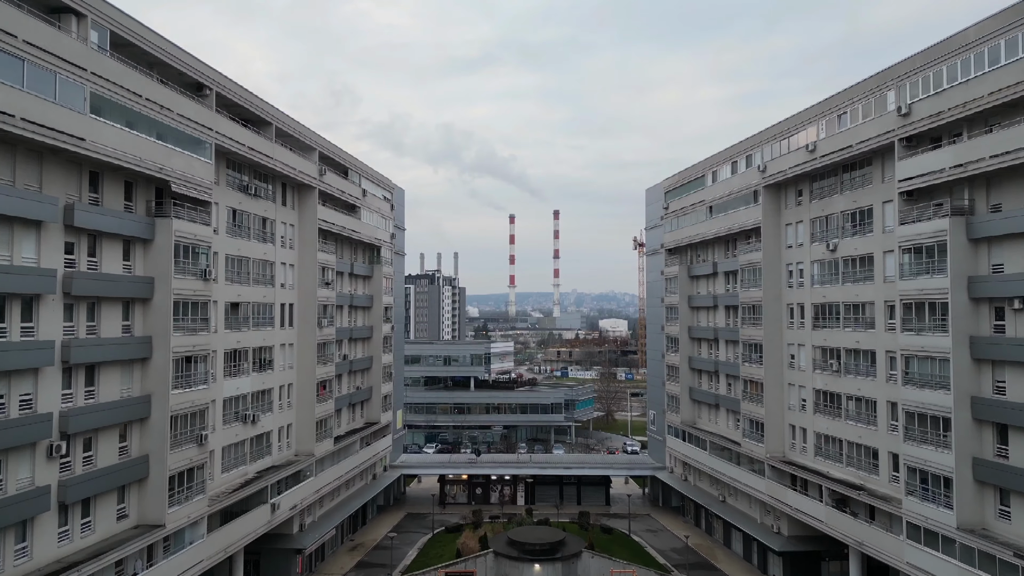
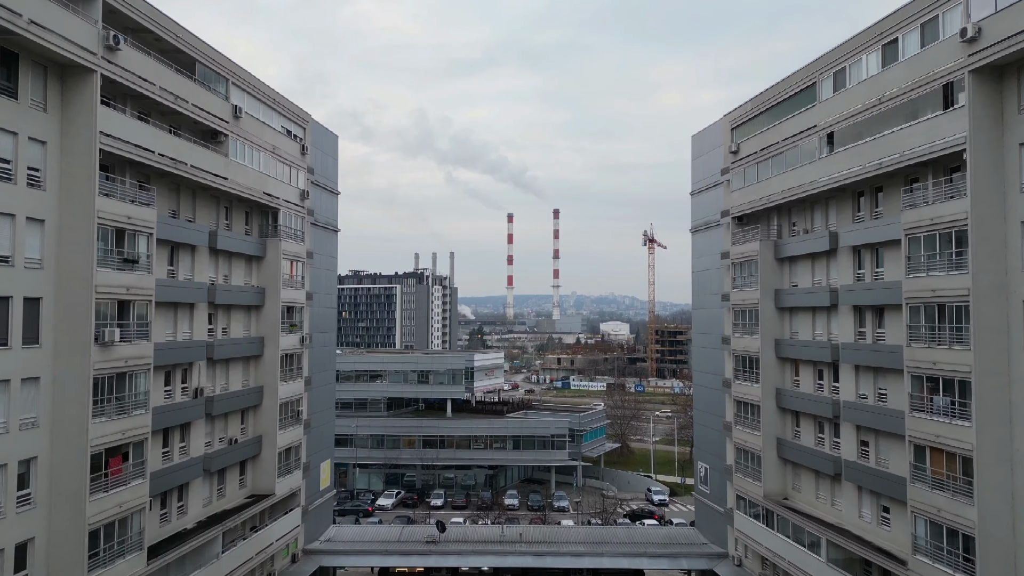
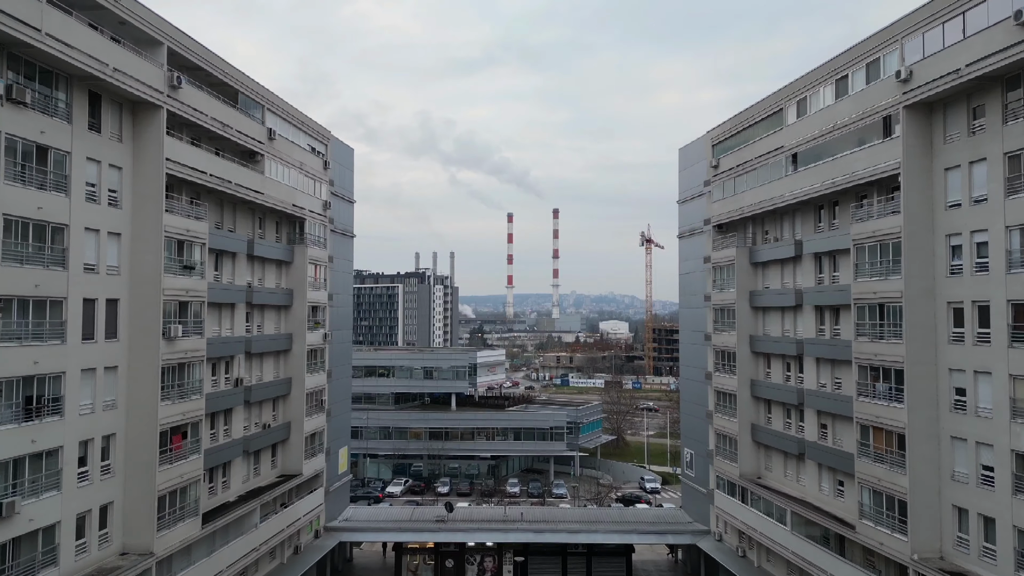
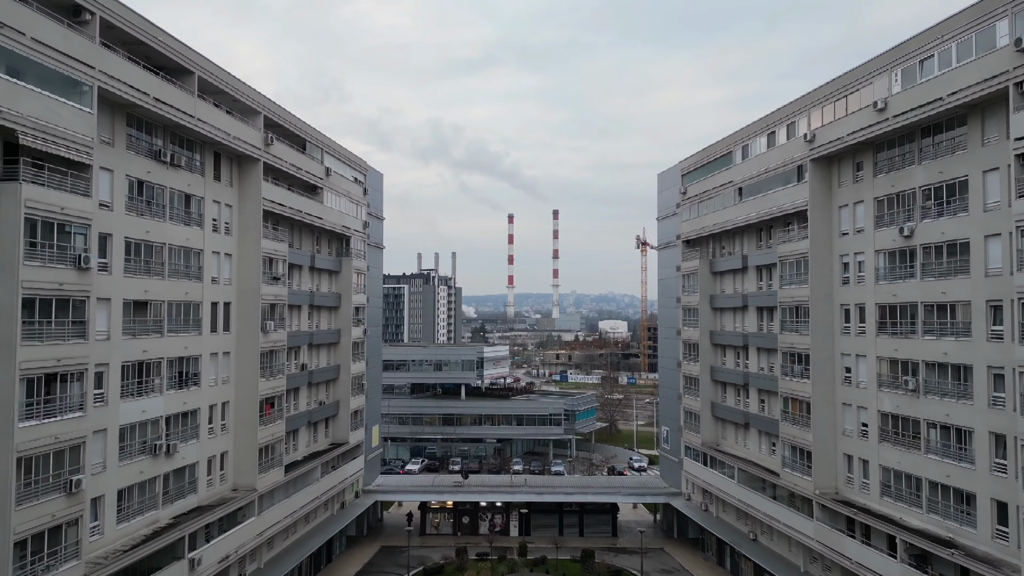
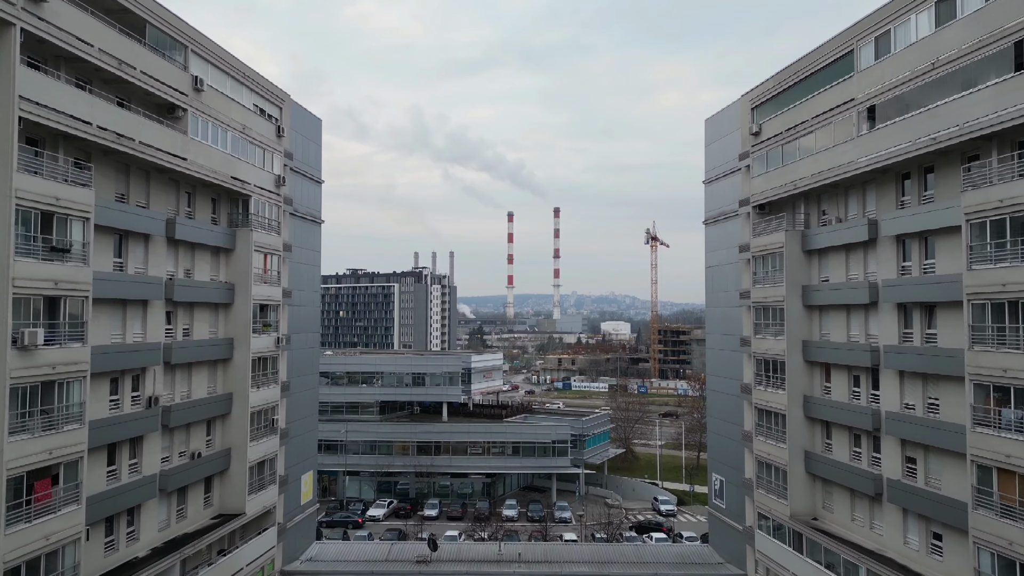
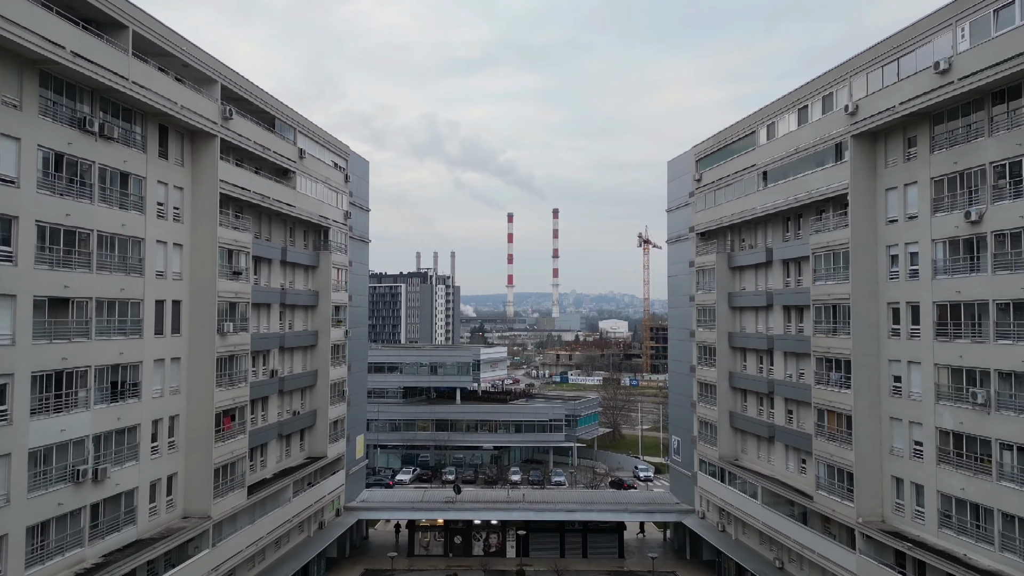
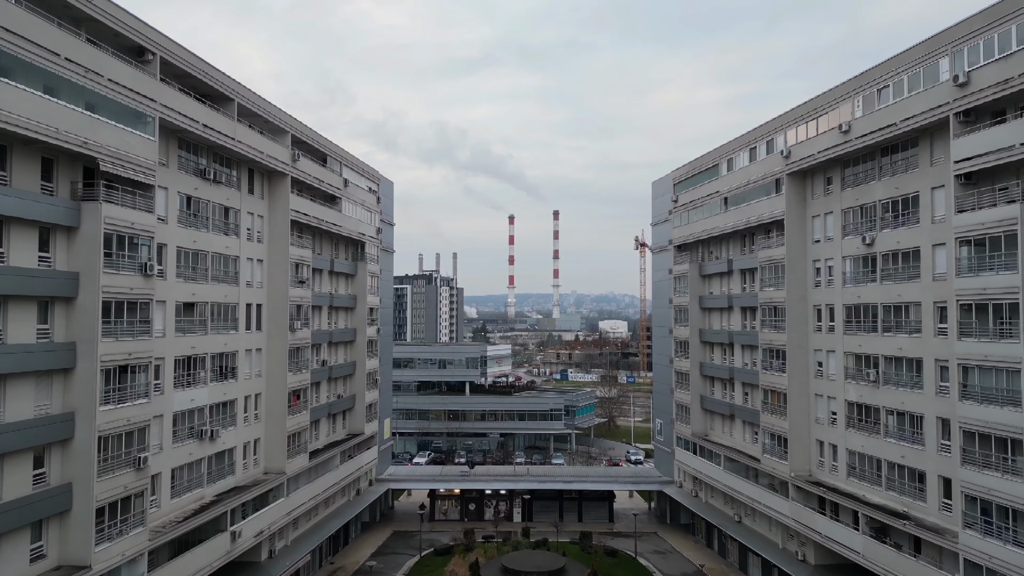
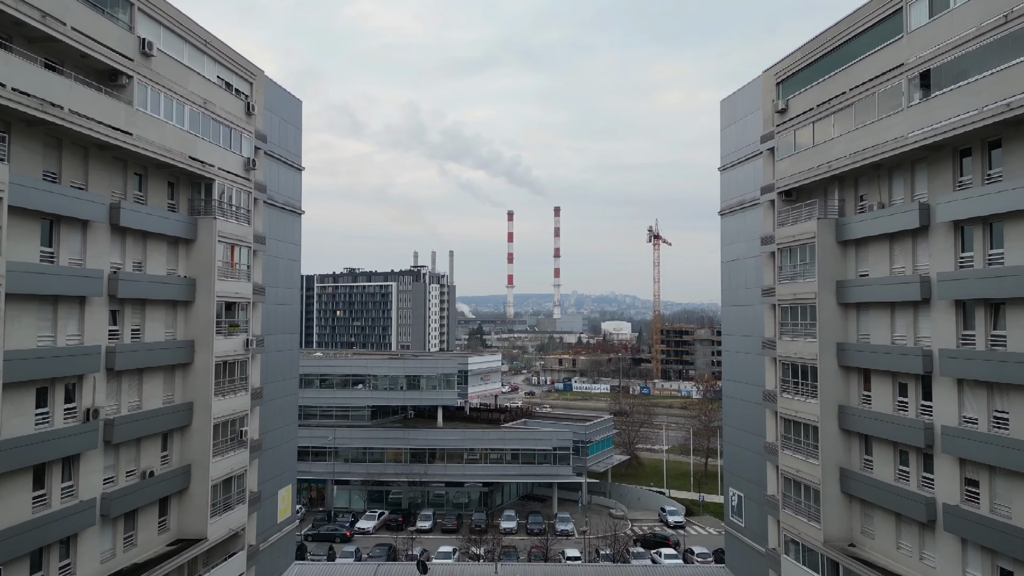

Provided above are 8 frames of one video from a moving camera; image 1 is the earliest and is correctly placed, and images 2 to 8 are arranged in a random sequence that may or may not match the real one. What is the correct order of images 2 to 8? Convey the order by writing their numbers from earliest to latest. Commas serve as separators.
7, 4, 6, 3, 2, 5, 8
